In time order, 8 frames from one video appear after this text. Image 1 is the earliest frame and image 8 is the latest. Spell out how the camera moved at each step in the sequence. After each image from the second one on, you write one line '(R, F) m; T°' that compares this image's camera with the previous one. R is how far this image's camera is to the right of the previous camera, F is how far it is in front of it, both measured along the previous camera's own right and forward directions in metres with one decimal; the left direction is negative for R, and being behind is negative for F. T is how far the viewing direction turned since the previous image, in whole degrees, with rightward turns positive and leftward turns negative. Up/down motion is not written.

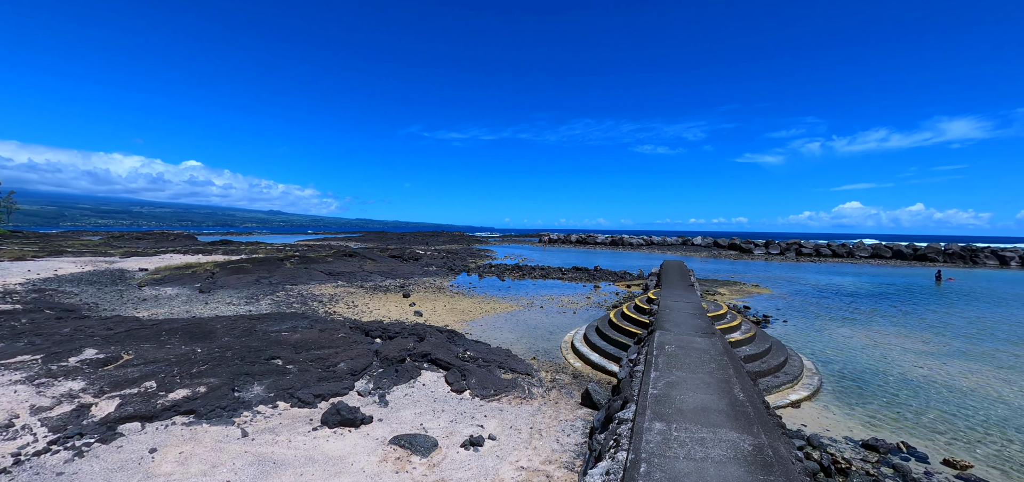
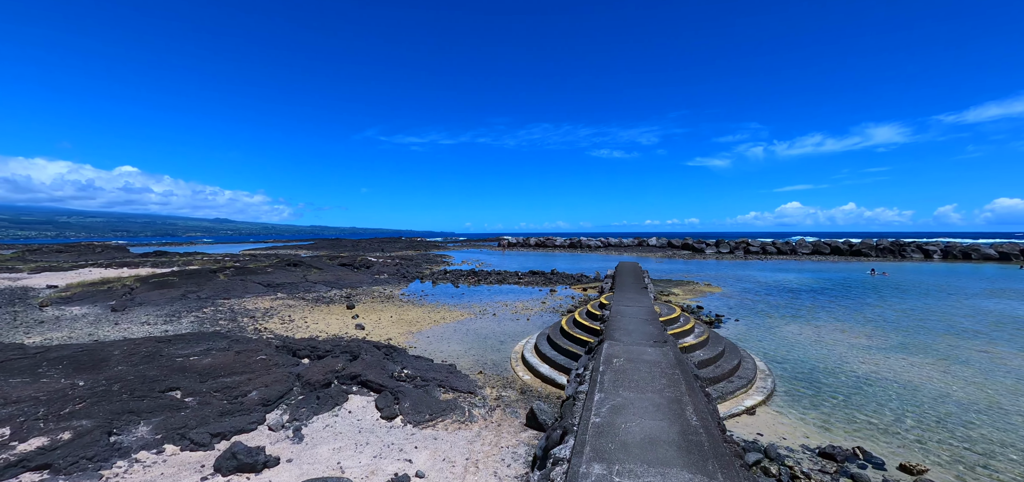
(+0.5, +0.8) m; +5°
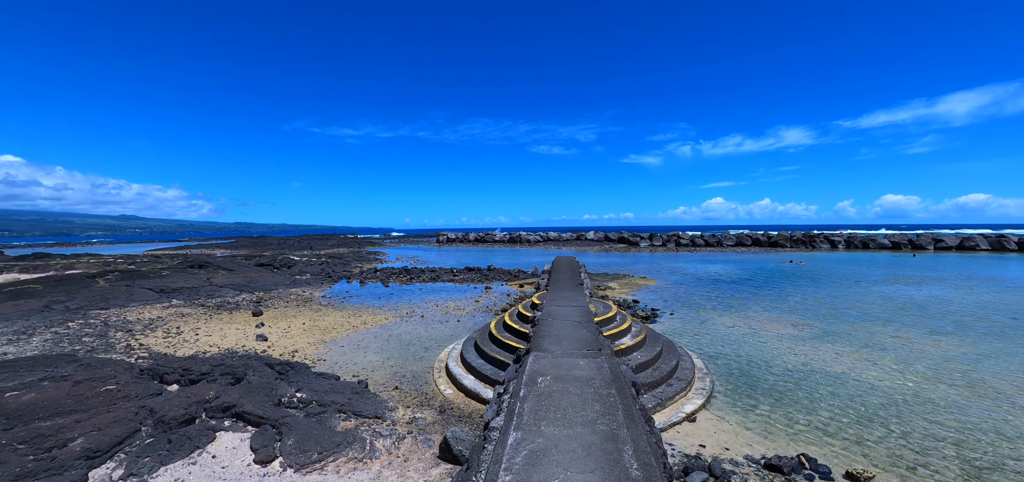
(+0.5, +1.2) m; +8°
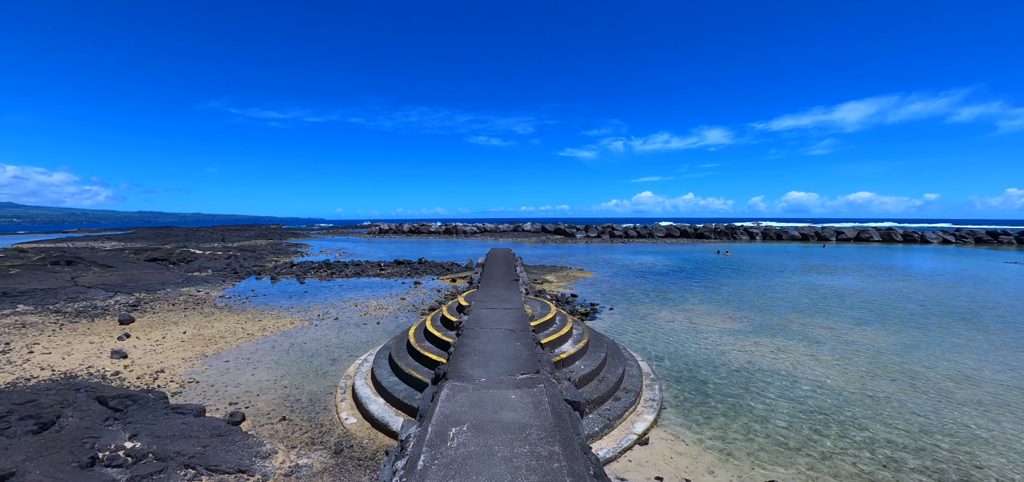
(+0.3, +1.4) m; +9°
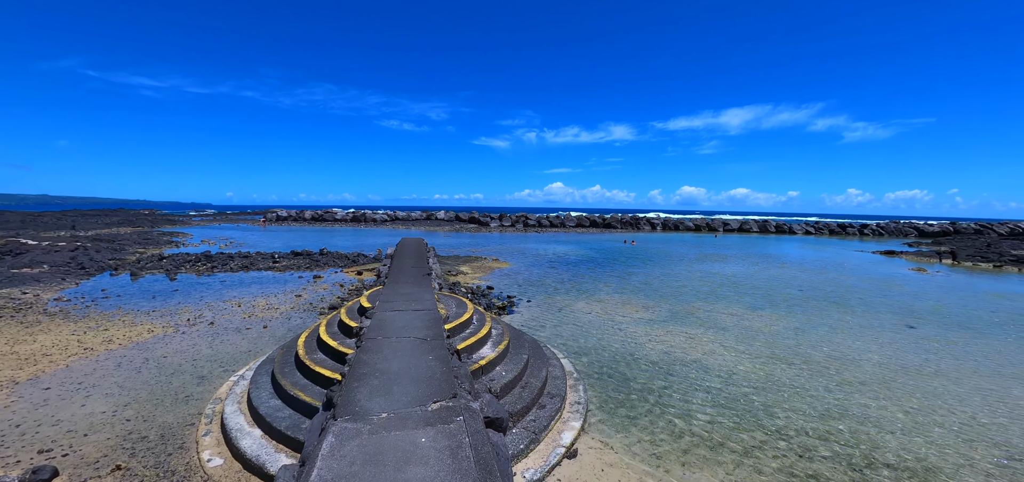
(0.0, +0.8) m; +12°
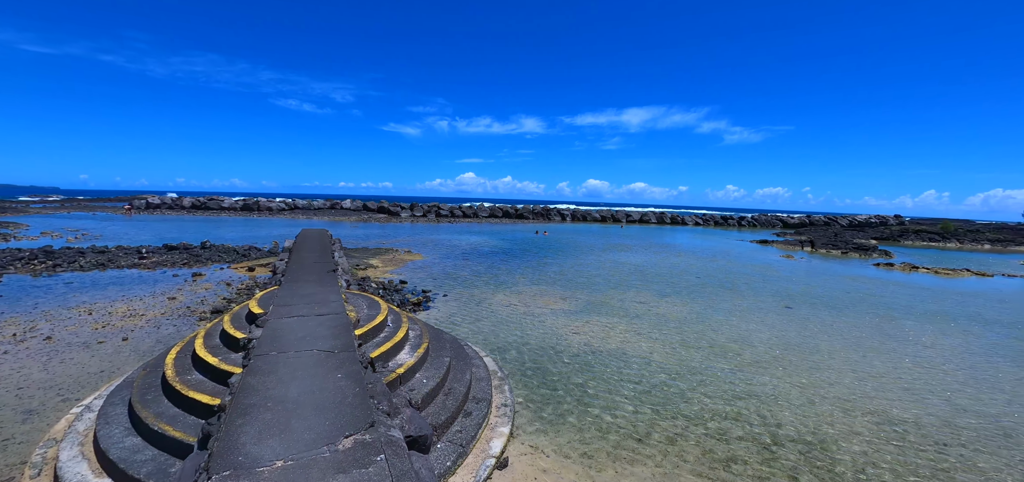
(-0.1, +0.4) m; +12°
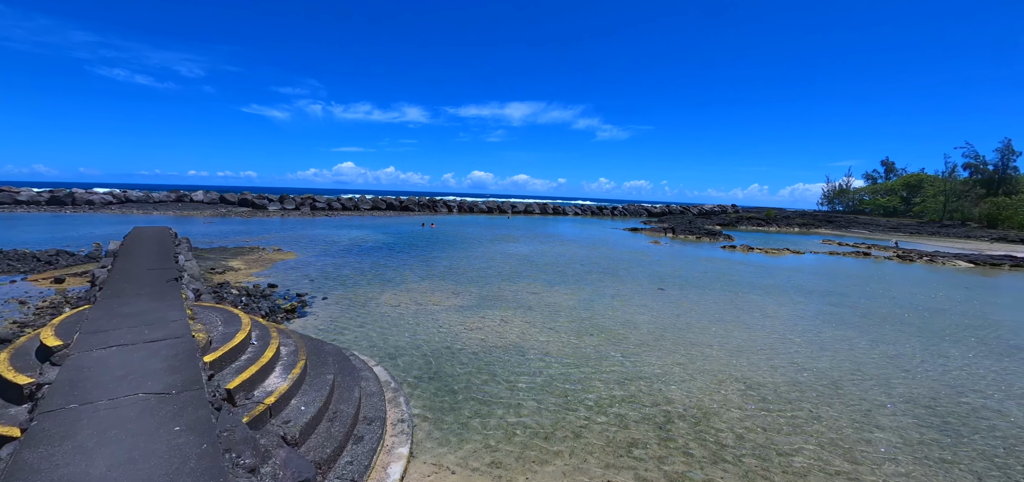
(-0.1, +0.4) m; +16°
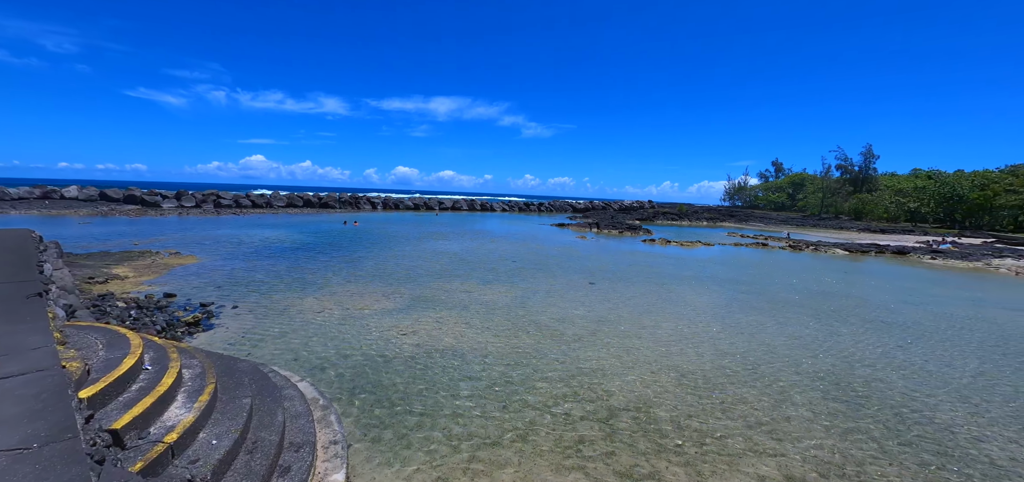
(-0.1, +0.2) m; +10°
